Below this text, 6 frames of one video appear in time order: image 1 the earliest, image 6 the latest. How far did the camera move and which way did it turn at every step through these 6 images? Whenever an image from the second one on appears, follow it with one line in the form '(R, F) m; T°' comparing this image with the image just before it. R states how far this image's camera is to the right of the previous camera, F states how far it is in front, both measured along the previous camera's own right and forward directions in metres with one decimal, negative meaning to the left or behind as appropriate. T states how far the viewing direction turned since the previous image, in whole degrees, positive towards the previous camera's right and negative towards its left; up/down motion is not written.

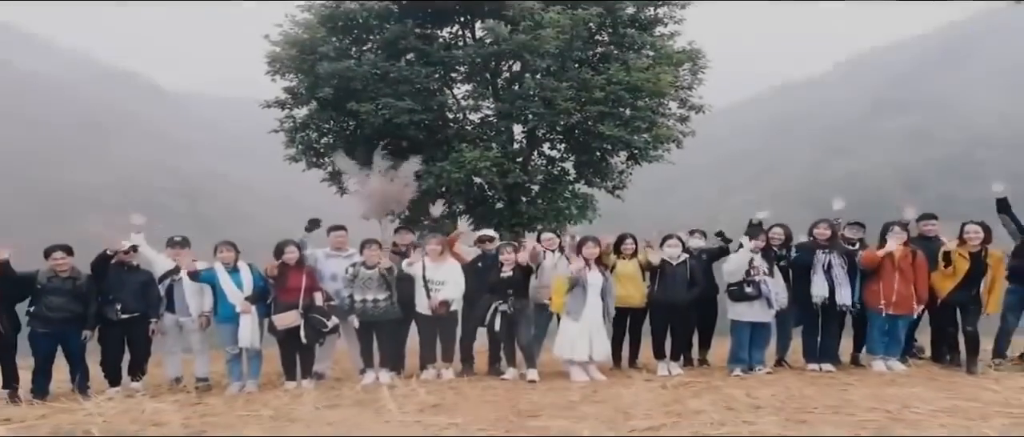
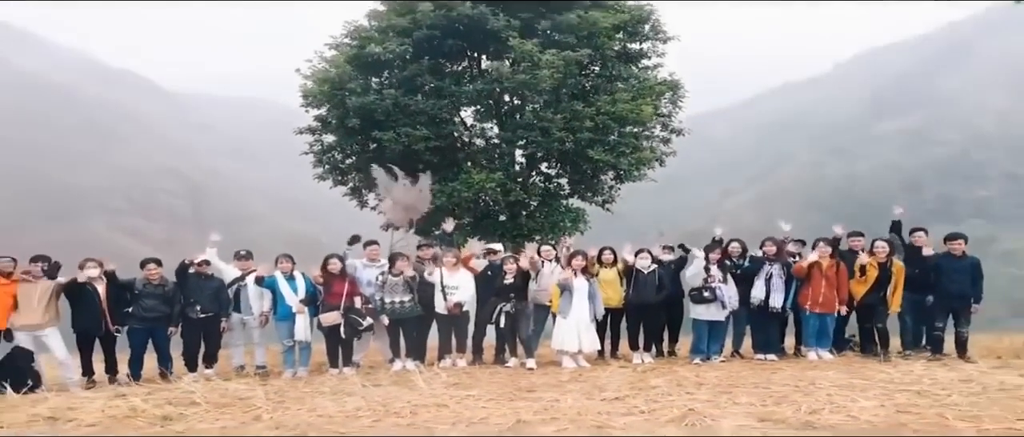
(0.0, -1.8) m; 0°
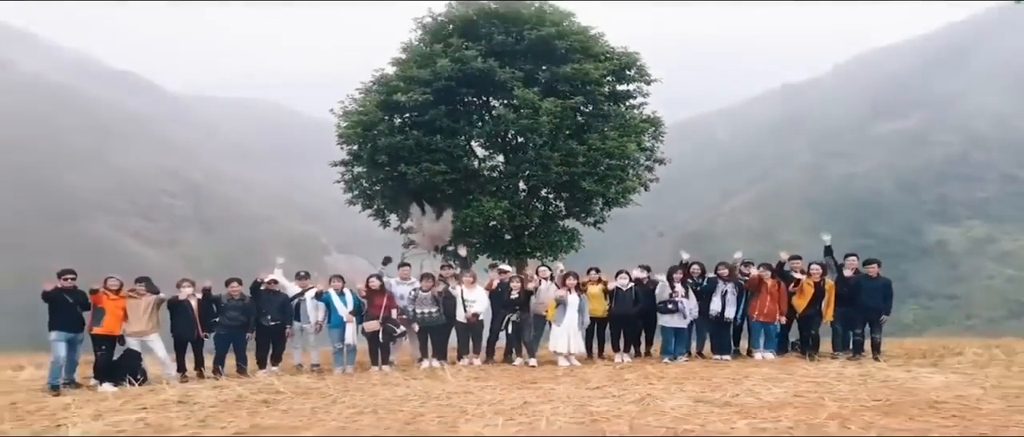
(-0.1, -2.3) m; 0°
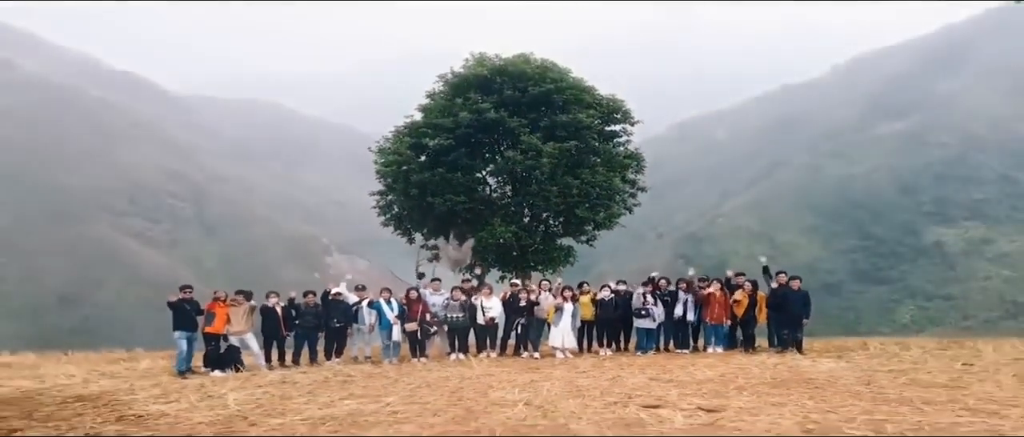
(-0.2, -3.5) m; 0°
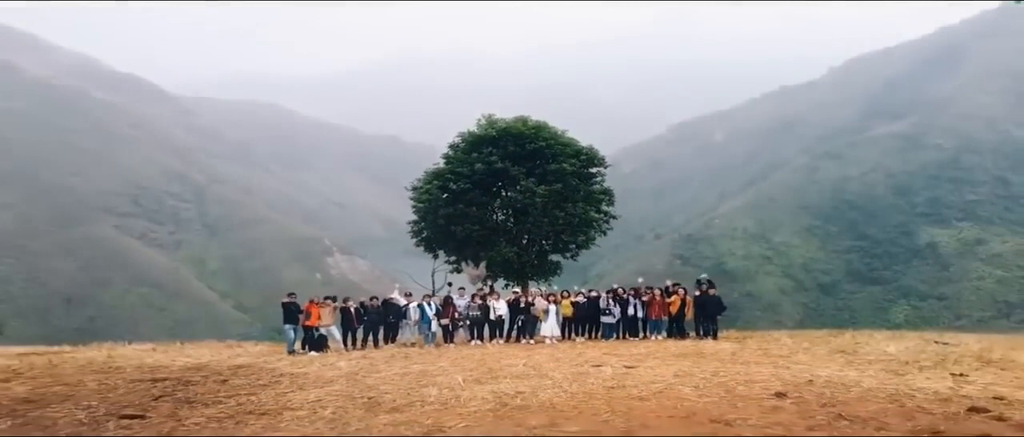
(-0.1, -6.5) m; 0°
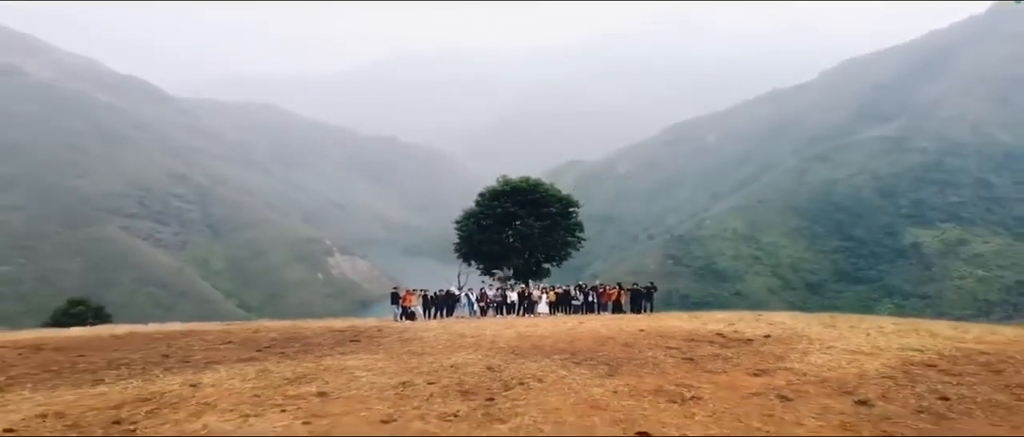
(-0.6, -15.7) m; 0°
